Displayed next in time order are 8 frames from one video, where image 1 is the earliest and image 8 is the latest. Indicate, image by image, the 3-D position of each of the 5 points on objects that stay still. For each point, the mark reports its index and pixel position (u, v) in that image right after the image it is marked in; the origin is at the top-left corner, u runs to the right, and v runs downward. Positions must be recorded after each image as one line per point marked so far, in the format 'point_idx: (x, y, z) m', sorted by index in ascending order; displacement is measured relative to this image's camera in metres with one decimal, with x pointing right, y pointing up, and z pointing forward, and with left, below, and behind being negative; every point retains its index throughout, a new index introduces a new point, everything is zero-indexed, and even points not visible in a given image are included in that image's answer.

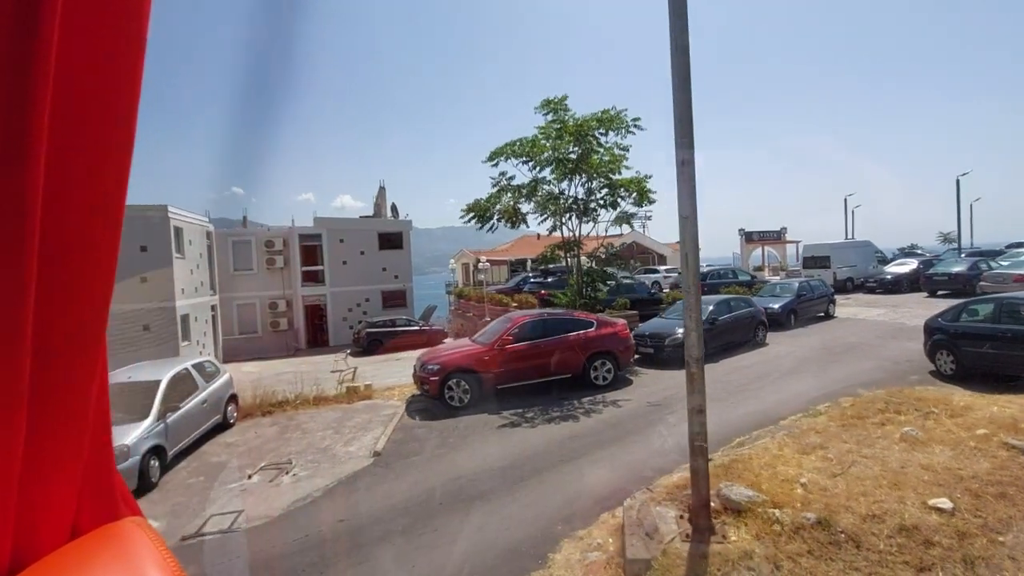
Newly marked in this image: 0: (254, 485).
0: (-3.7, -2.8, +7.1) m
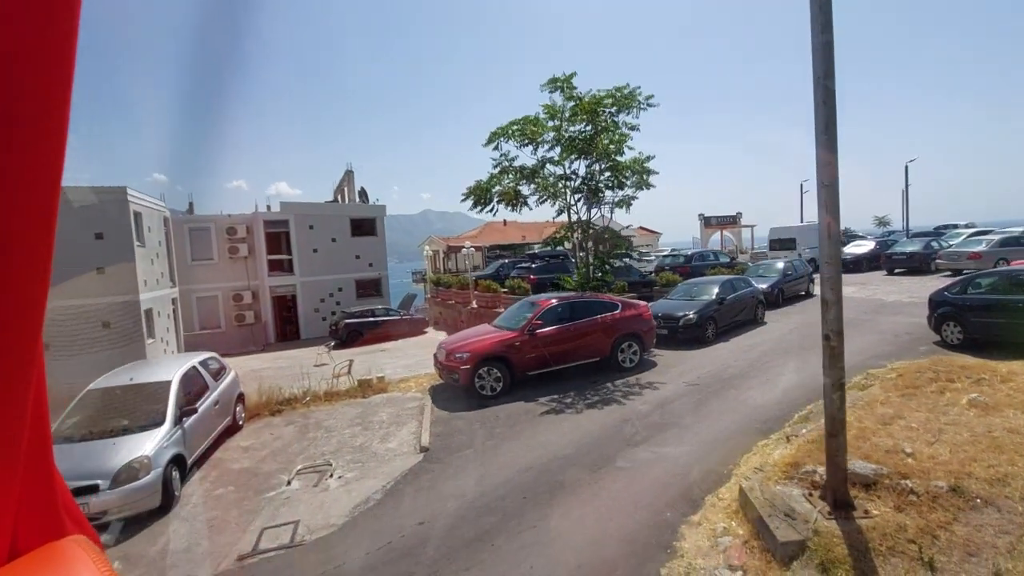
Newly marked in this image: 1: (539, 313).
0: (-2.8, -2.6, +6.3) m
1: (+0.6, -0.5, +9.7) m
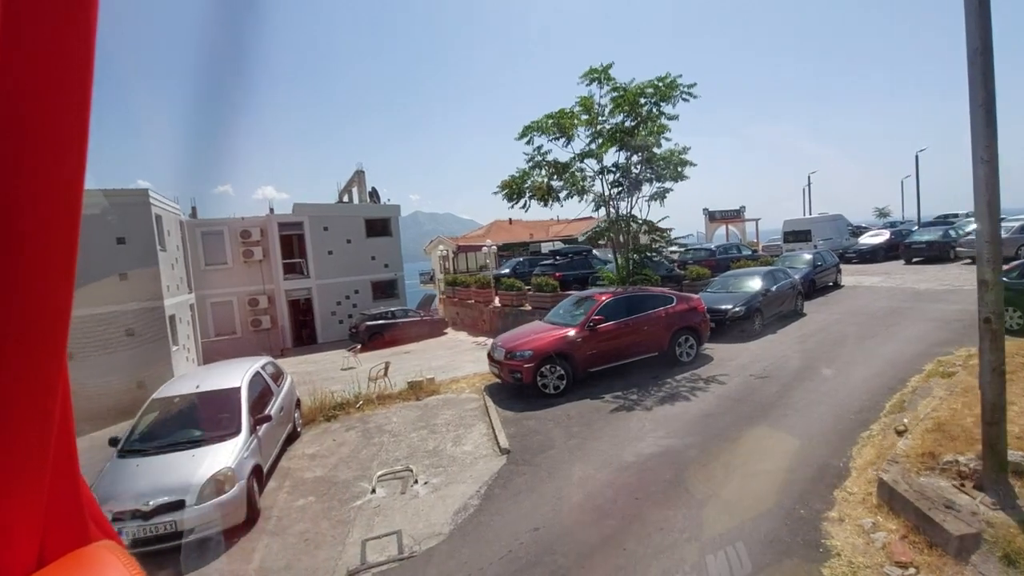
0: (-1.5, -2.6, +6.0) m
1: (+1.7, -0.4, +9.4) m
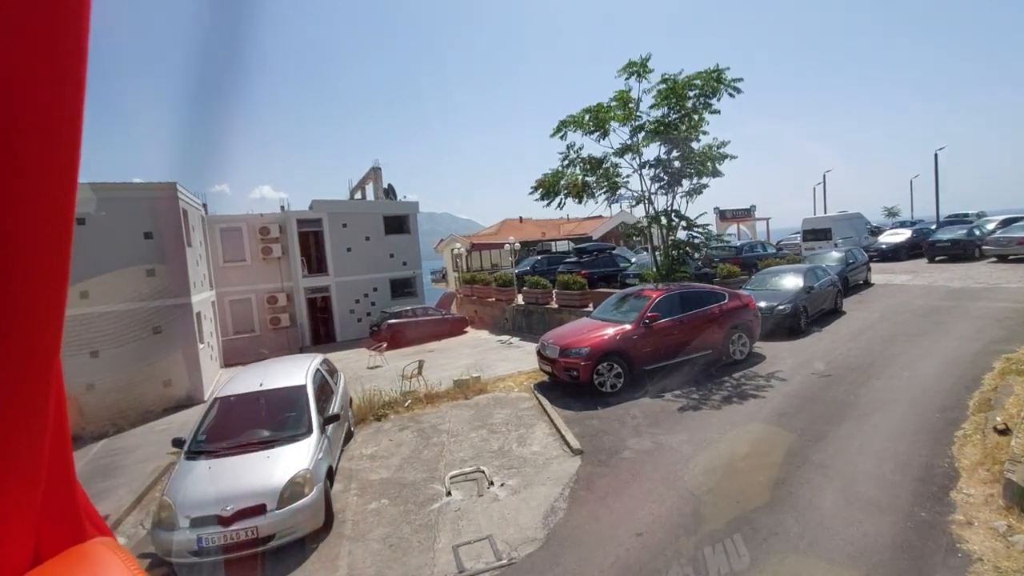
0: (-0.5, -2.5, +5.8) m
1: (+2.6, -0.3, +9.2) m
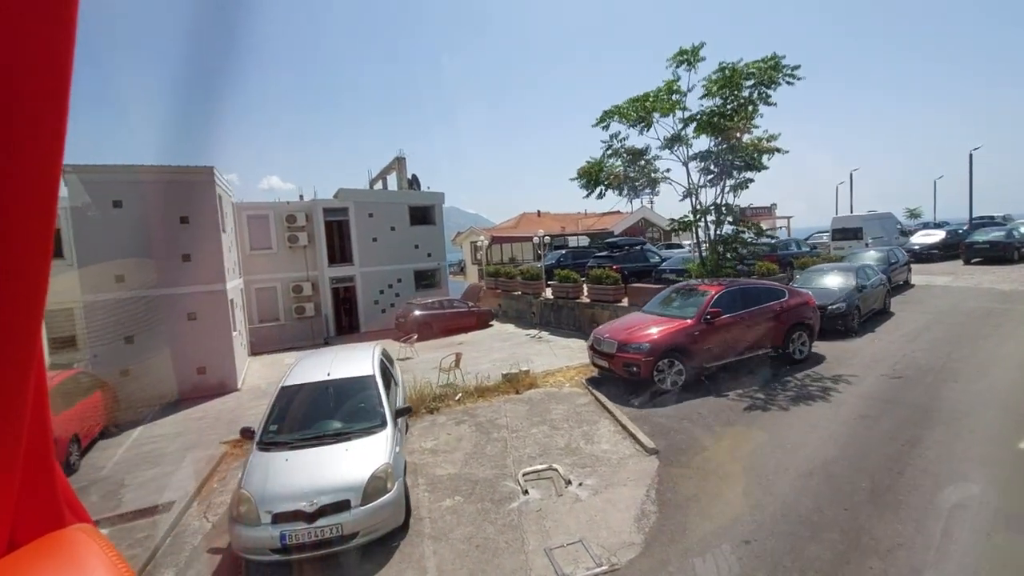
0: (+0.4, -2.4, +5.5) m
1: (+3.6, -0.2, +8.9) m
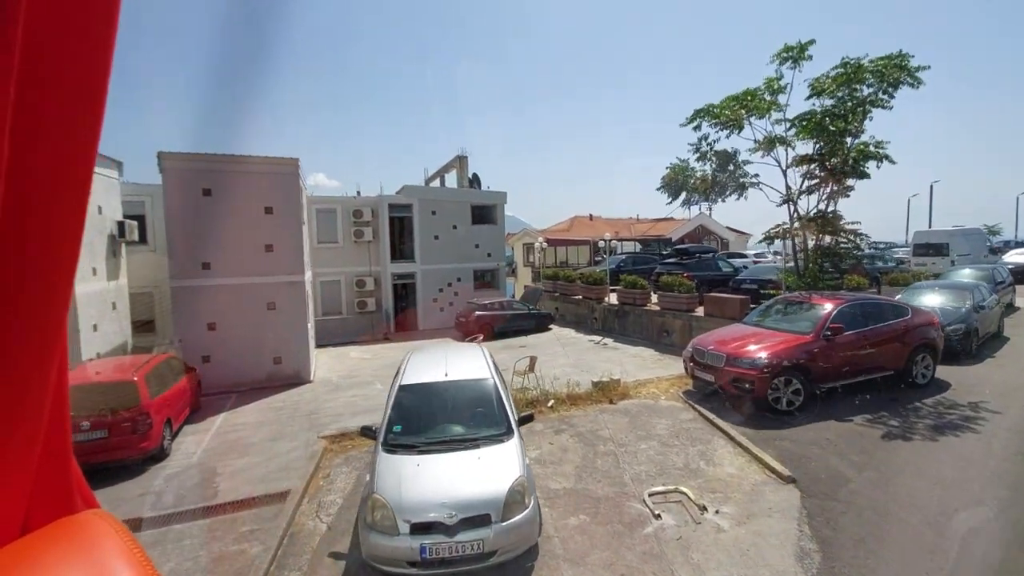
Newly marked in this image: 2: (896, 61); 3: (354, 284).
0: (+1.8, -2.5, +5.0) m
1: (+5.3, -0.5, +8.2) m
2: (+7.8, +4.6, +9.9) m
3: (-6.0, +0.1, +18.6) m
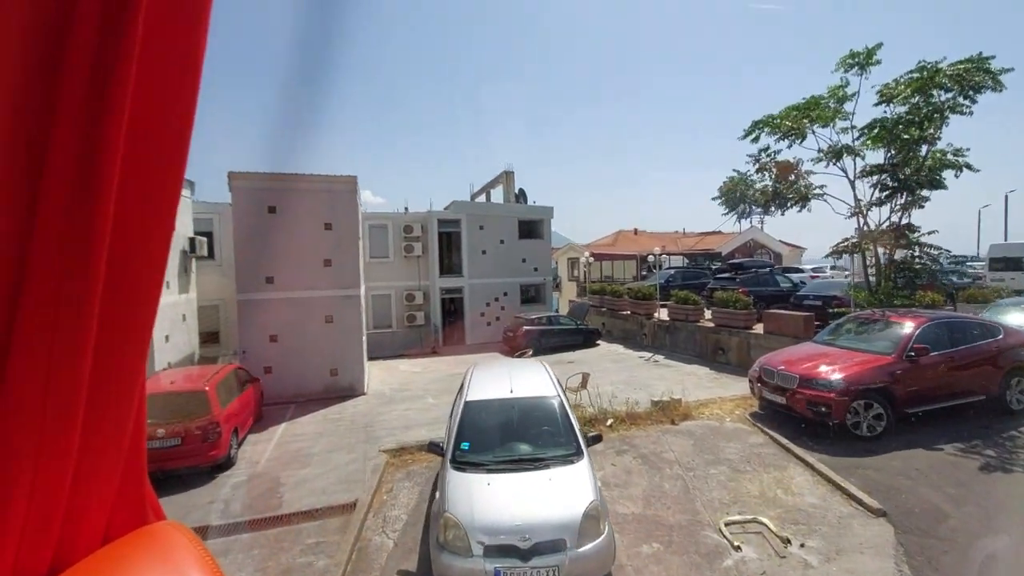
0: (+2.5, -2.6, +4.7) m
1: (+6.3, -0.7, +7.6) m
2: (+8.9, +4.2, +9.3) m
3: (-4.2, -0.4, +18.9) m
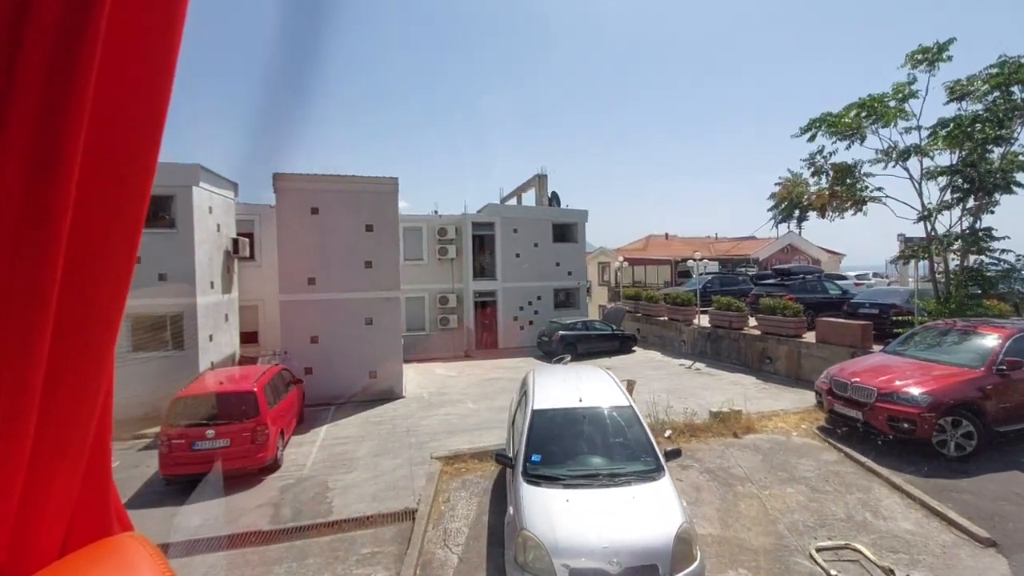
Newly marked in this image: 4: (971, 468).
0: (+3.2, -2.7, +4.3) m
1: (+7.1, -0.9, +7.1) m
2: (+9.9, +4.1, +8.7) m
3: (-2.9, -0.5, +18.8) m
4: (+6.0, -2.4, +6.4) m
